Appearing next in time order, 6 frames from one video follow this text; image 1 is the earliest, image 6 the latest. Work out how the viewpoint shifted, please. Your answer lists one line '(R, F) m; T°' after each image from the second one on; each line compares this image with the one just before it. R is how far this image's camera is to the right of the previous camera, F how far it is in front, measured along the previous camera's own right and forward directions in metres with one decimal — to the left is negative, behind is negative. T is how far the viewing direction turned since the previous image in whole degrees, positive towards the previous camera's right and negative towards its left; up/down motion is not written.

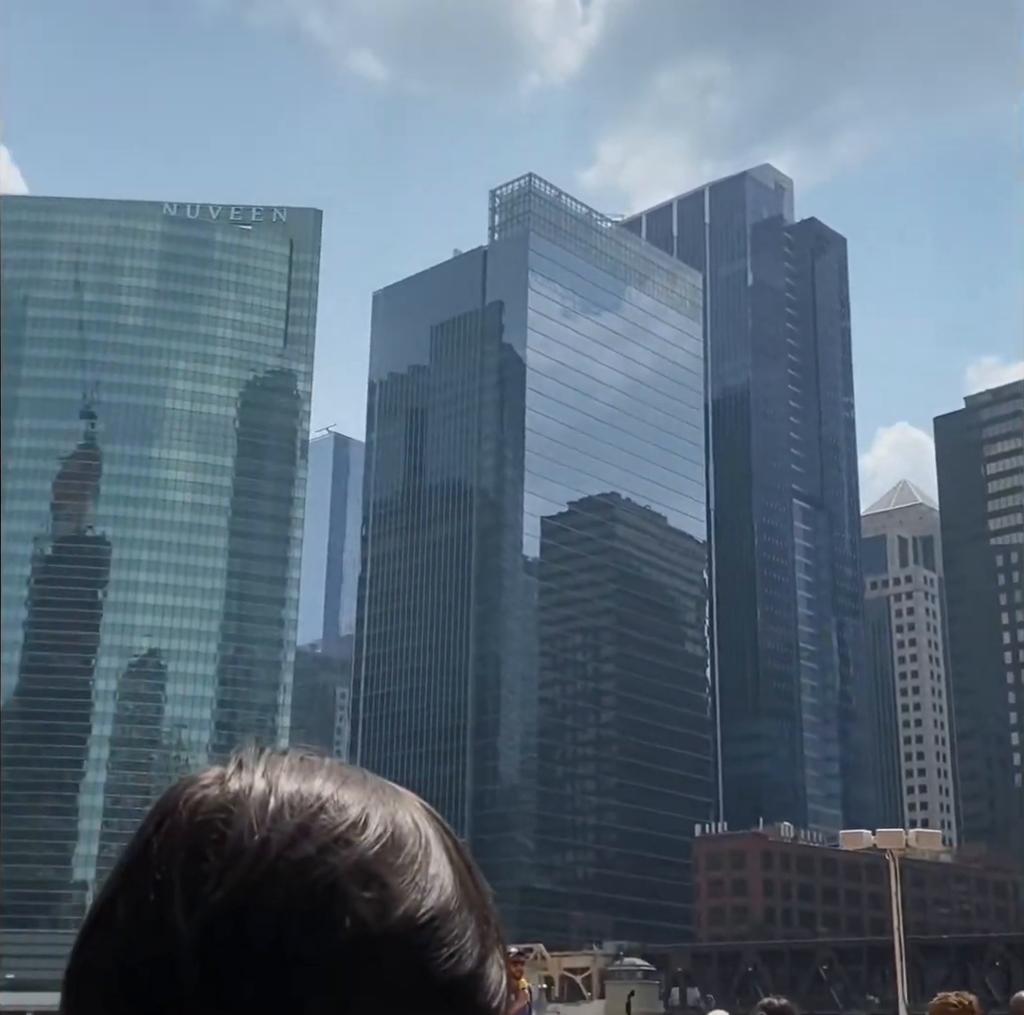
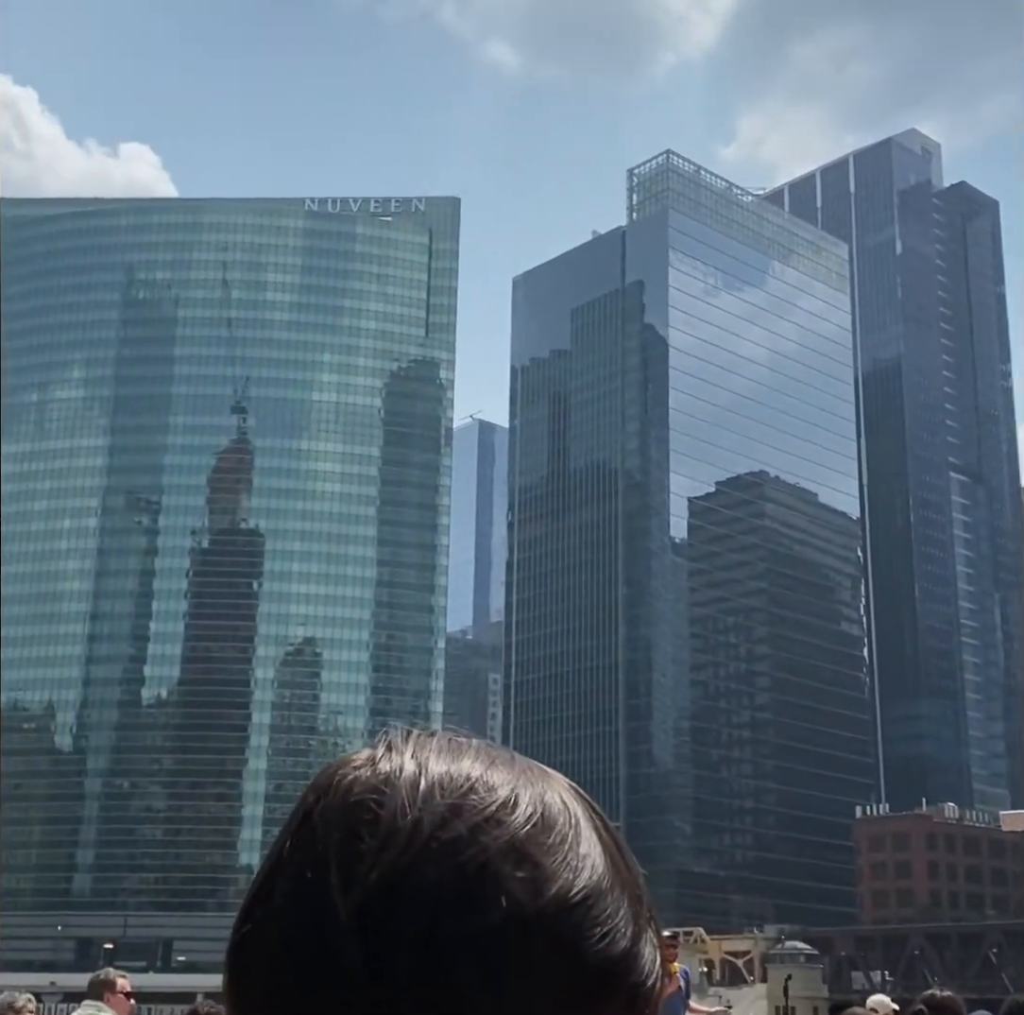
(+0.2, +0.3) m; -5°
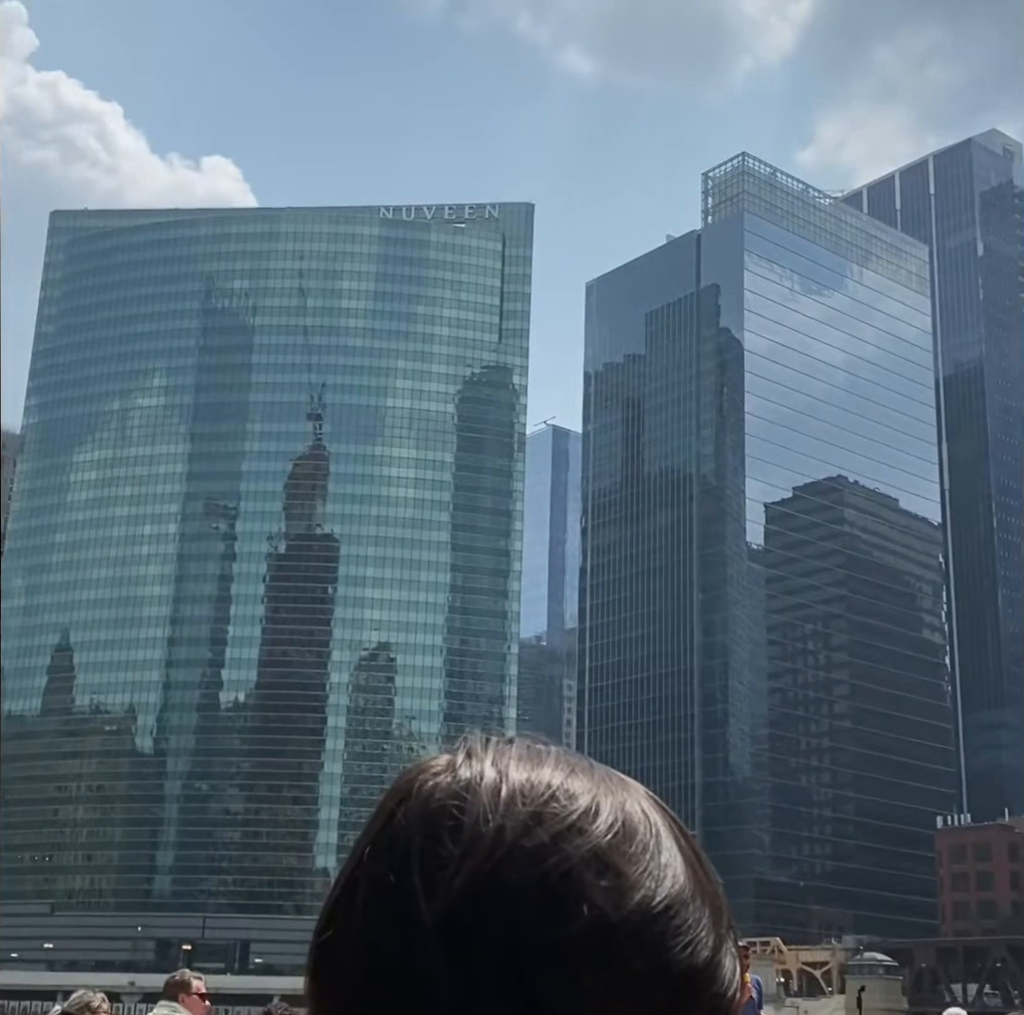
(+0.1, +0.3) m; -3°
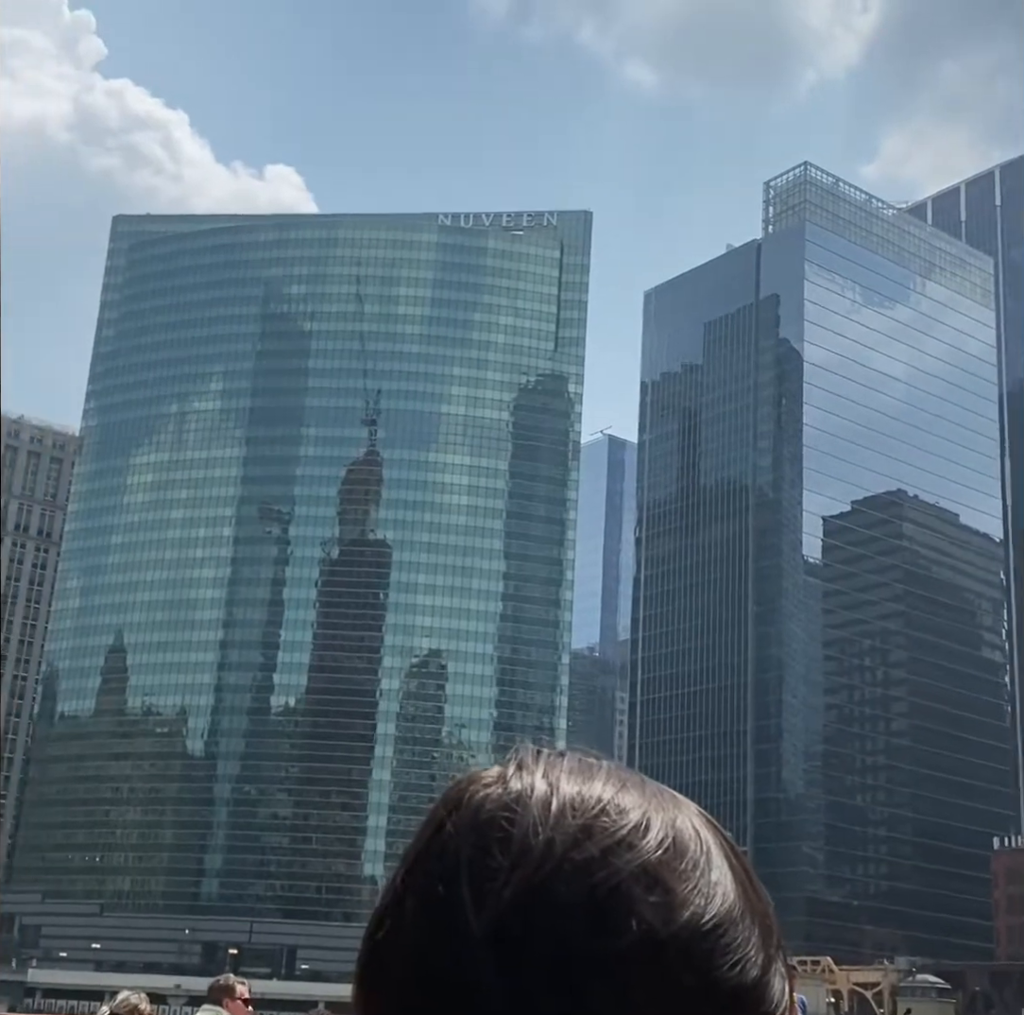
(0.0, +0.6) m; -2°
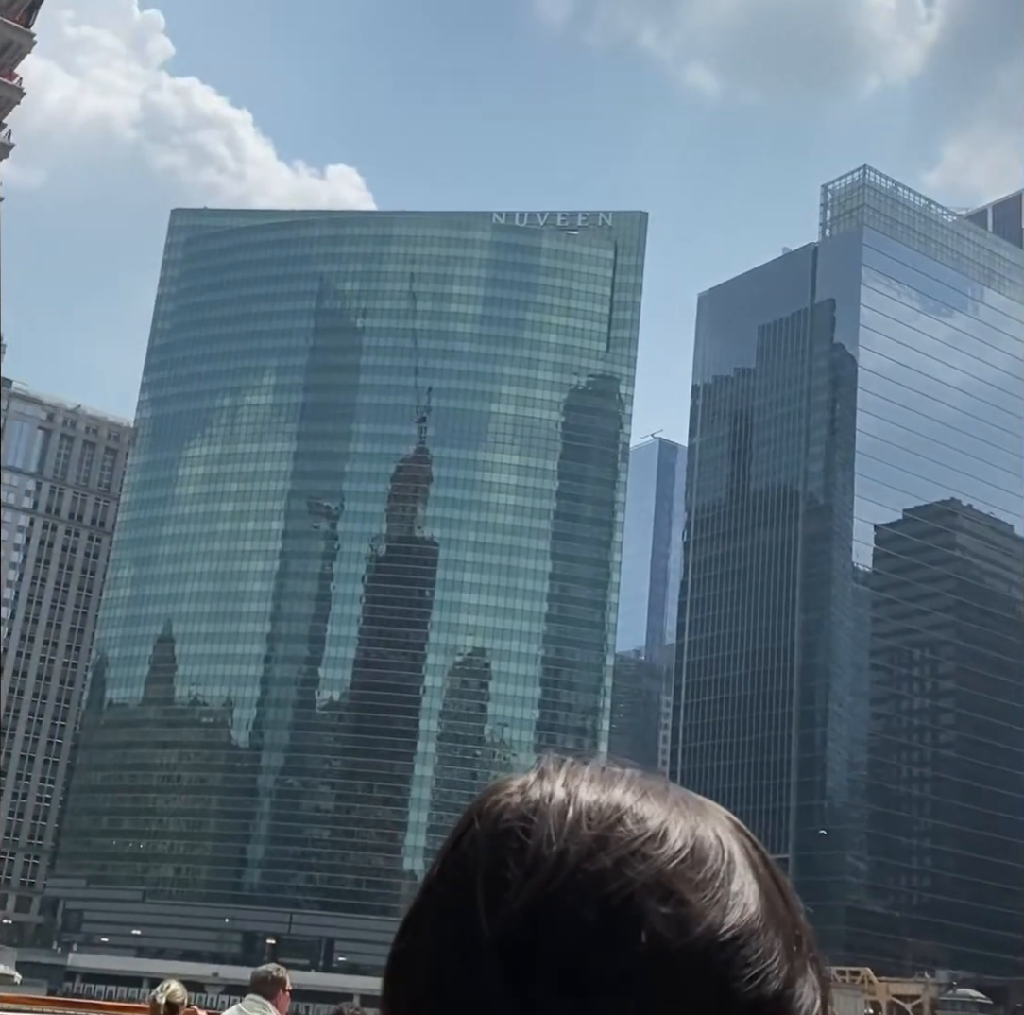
(0.0, +0.2) m; -2°
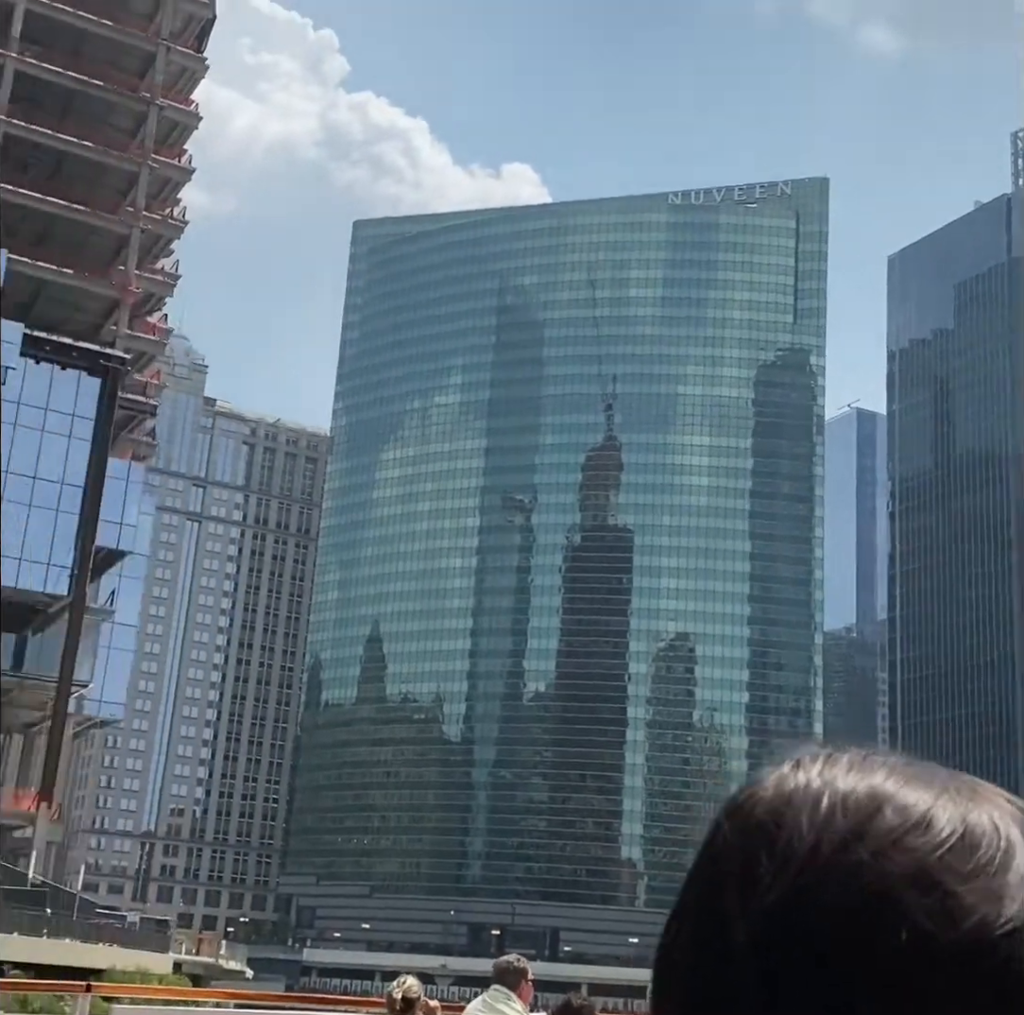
(-0.1, +0.6) m; -7°
